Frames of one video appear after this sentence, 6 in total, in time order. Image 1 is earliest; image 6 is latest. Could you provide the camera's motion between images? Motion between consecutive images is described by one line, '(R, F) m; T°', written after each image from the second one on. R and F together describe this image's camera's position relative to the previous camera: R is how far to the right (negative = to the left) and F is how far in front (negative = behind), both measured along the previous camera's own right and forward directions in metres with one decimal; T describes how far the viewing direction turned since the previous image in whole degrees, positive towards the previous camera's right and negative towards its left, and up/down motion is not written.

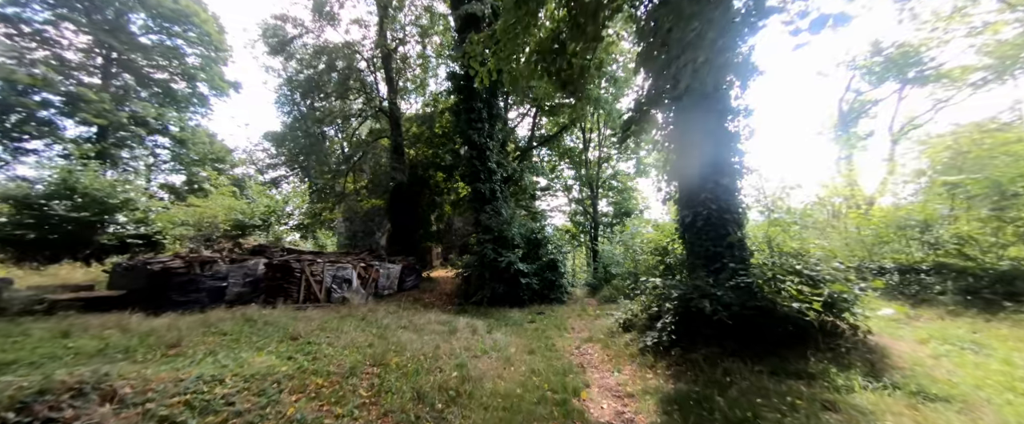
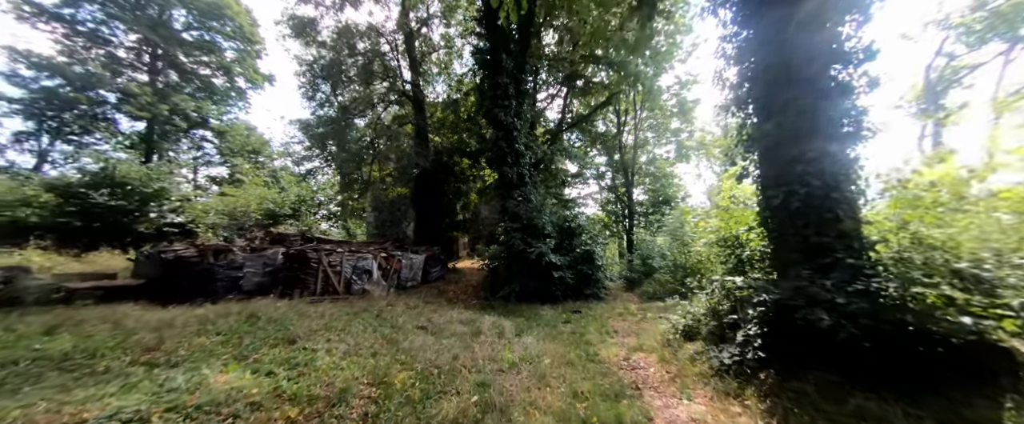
(-0.1, +0.9) m; -5°
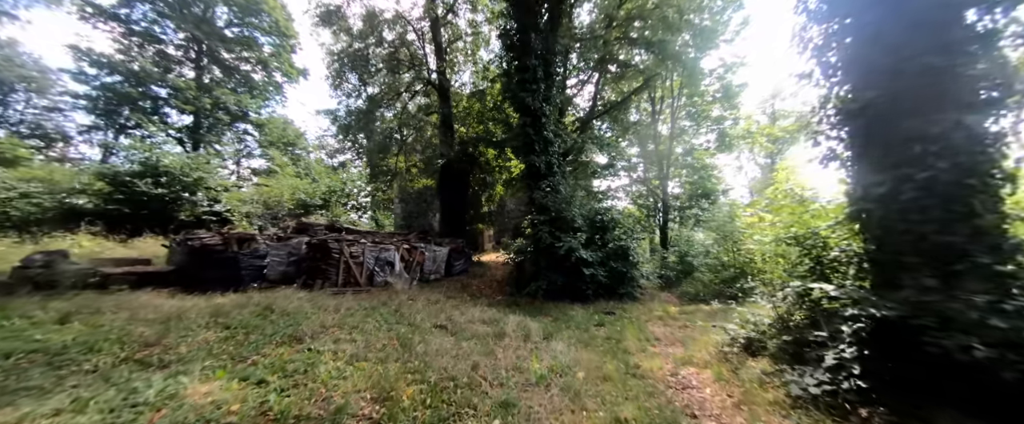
(0.0, +0.6) m; -5°
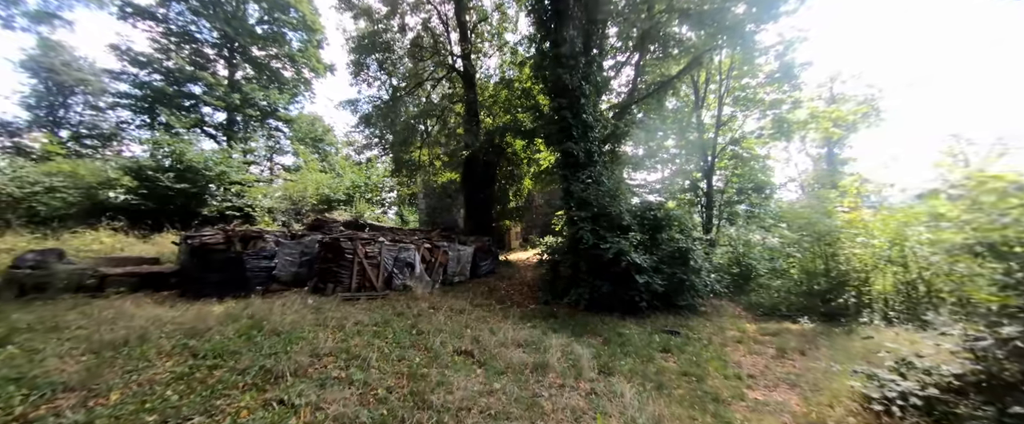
(-0.2, +1.1) m; -4°
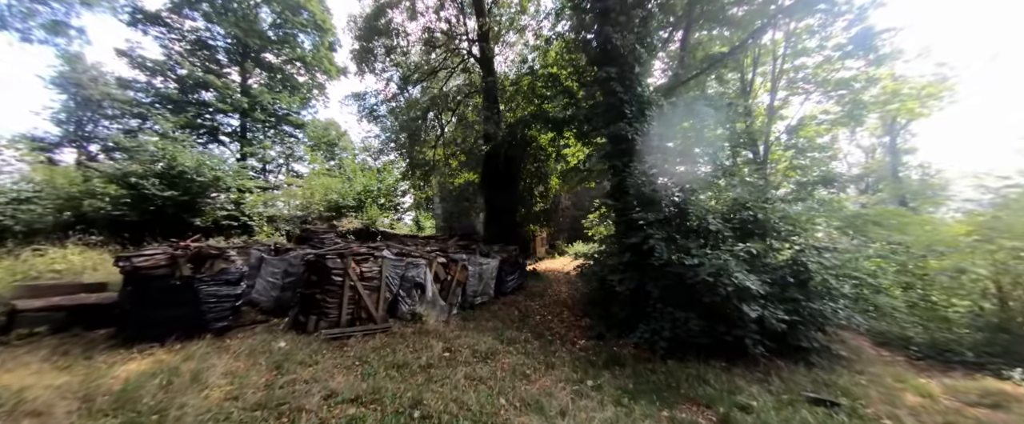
(-0.4, +1.8) m; -3°
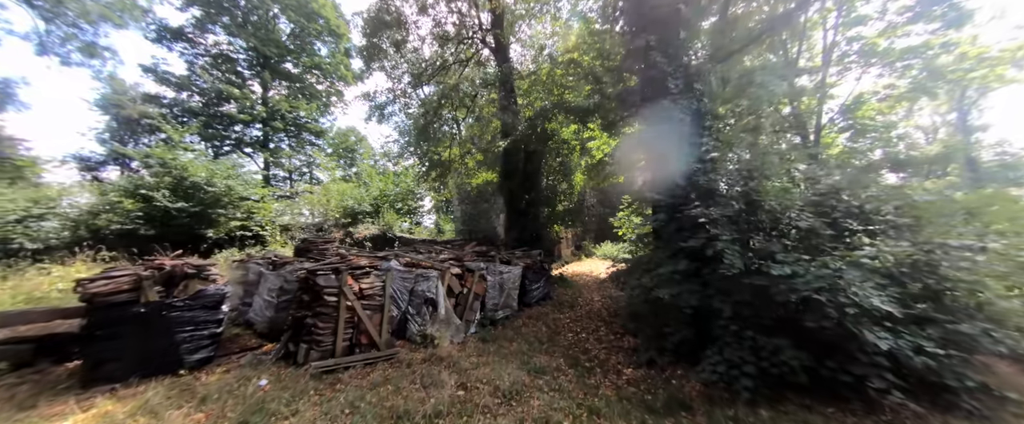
(0.0, +0.9) m; -4°
